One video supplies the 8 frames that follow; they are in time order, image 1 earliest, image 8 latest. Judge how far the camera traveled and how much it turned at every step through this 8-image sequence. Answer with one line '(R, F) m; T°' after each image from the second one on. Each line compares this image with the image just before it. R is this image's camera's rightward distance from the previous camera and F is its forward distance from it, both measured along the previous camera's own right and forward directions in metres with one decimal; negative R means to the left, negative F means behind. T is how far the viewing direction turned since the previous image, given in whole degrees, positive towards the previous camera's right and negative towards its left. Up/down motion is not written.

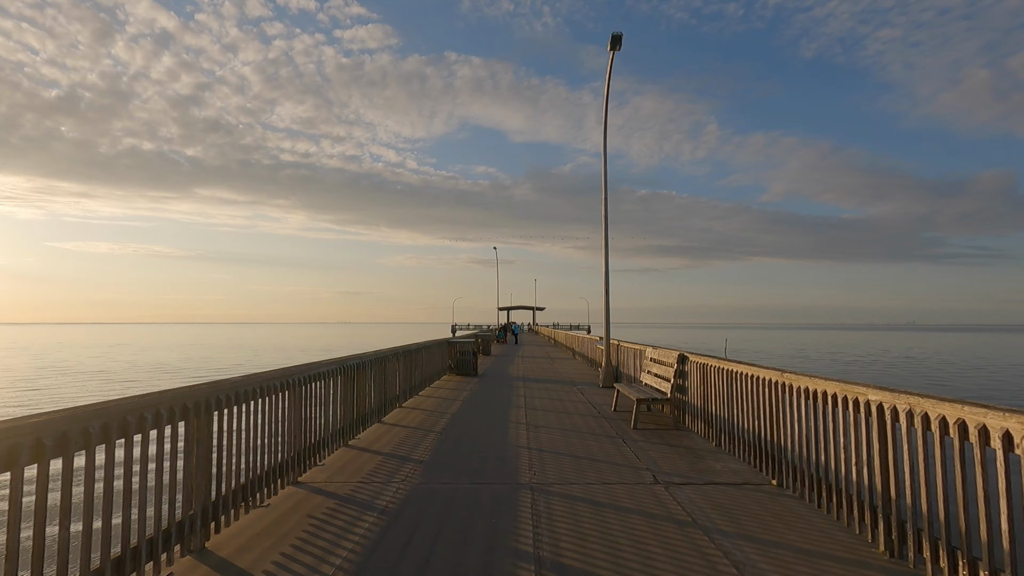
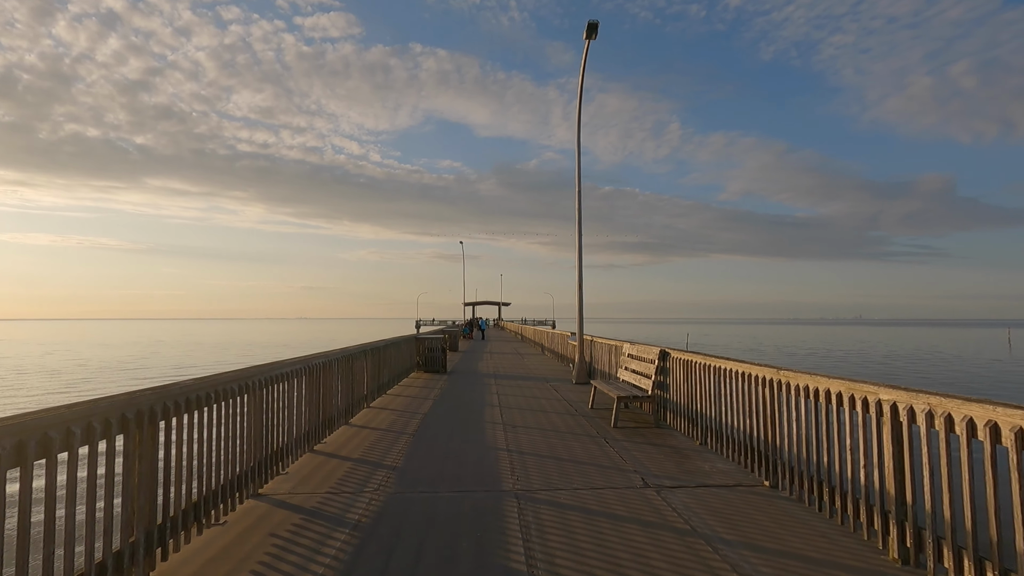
(-0.2, +0.4) m; +4°
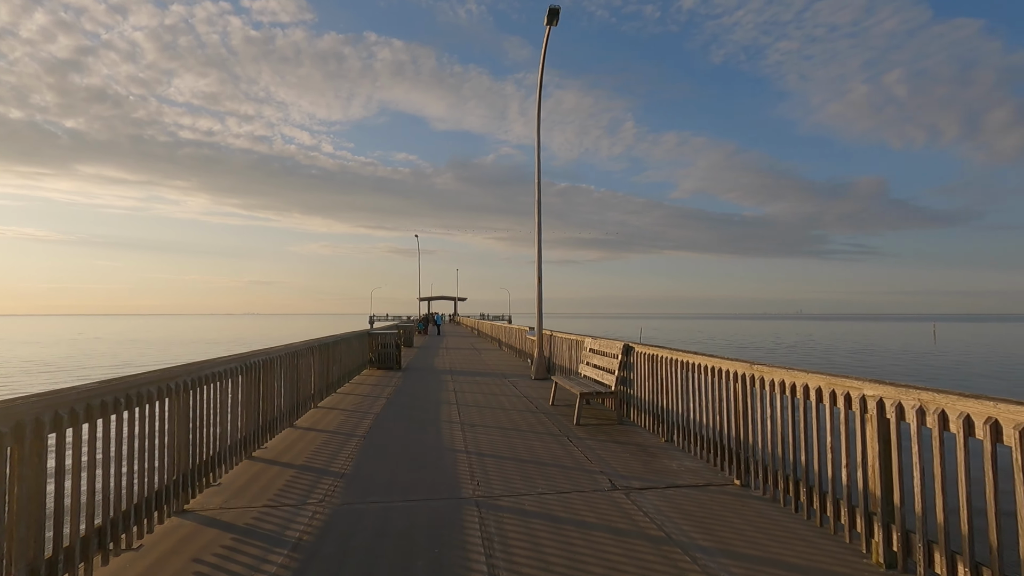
(0.0, +0.4) m; +5°
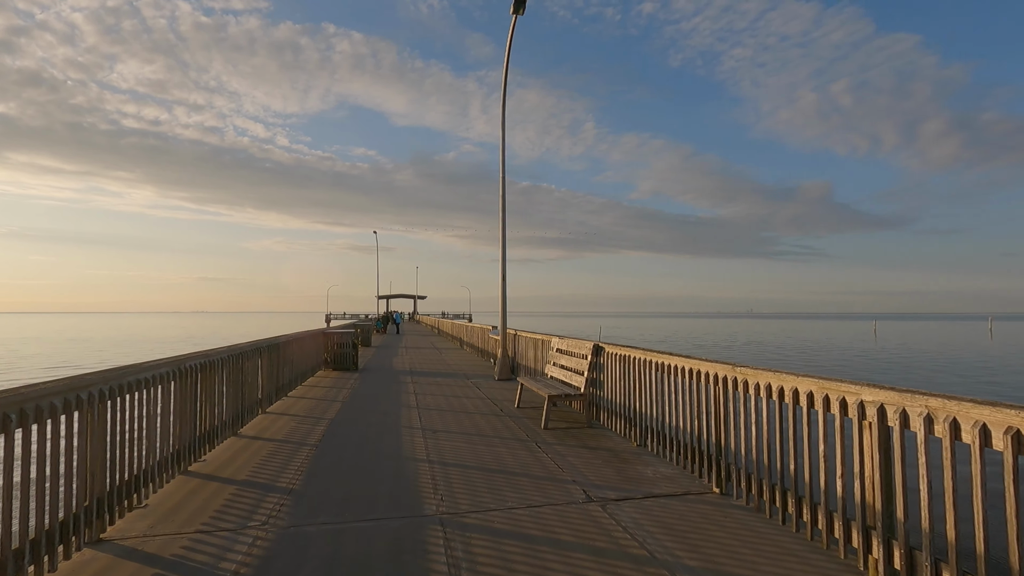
(-0.1, +0.4) m; +4°
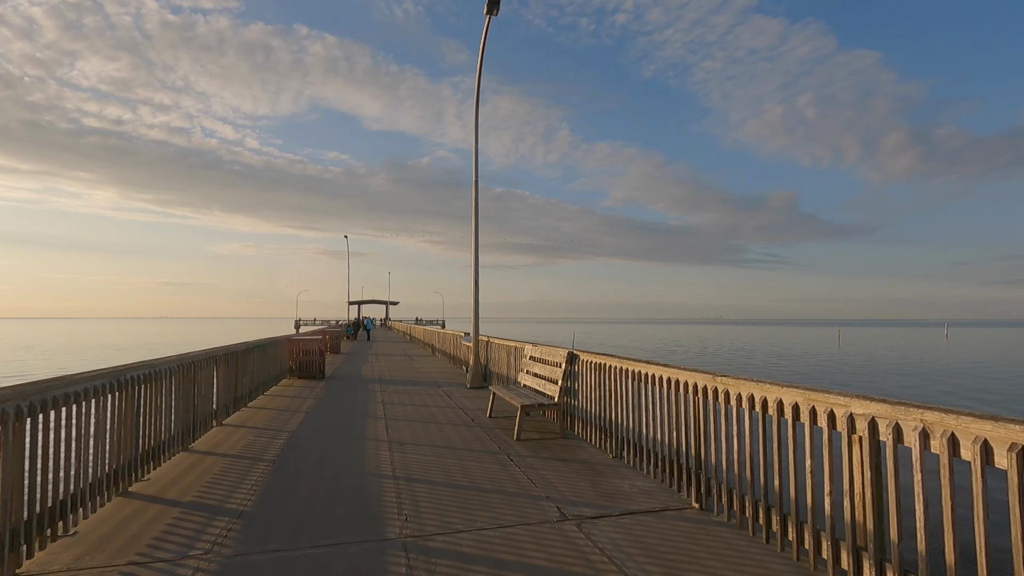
(0.0, +0.3) m; +3°
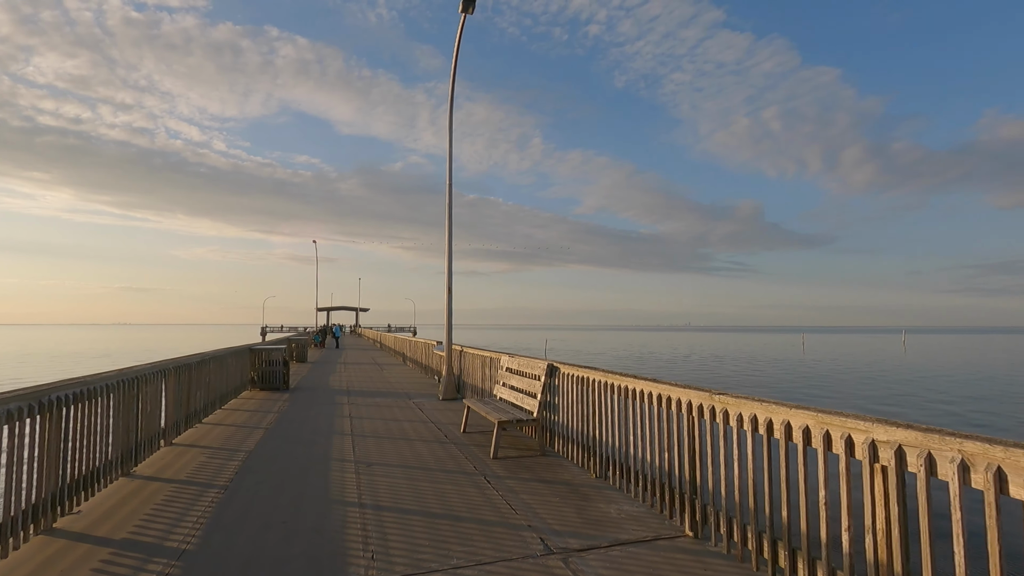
(-0.1, +0.4) m; +3°
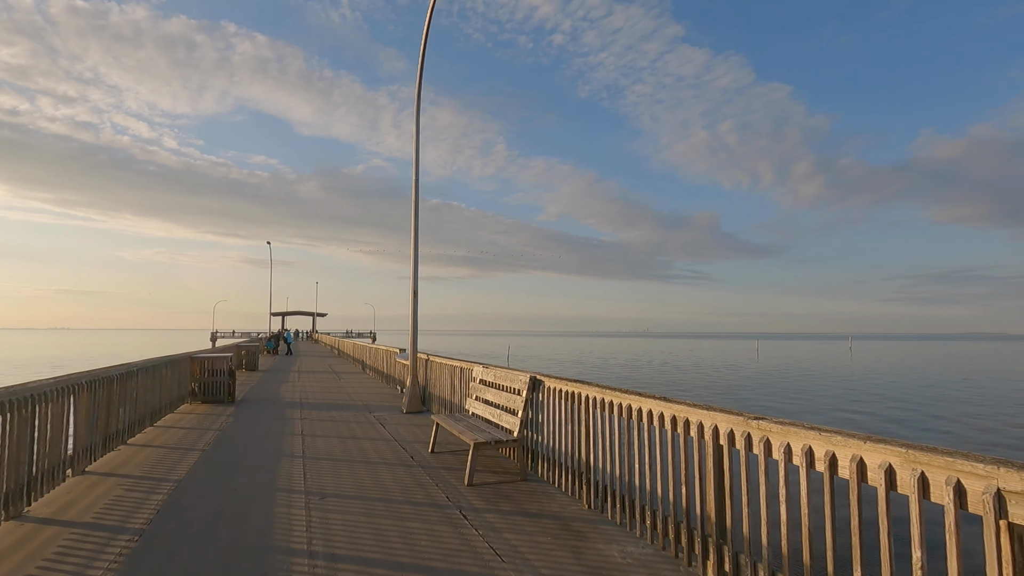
(-0.2, +0.9) m; +4°
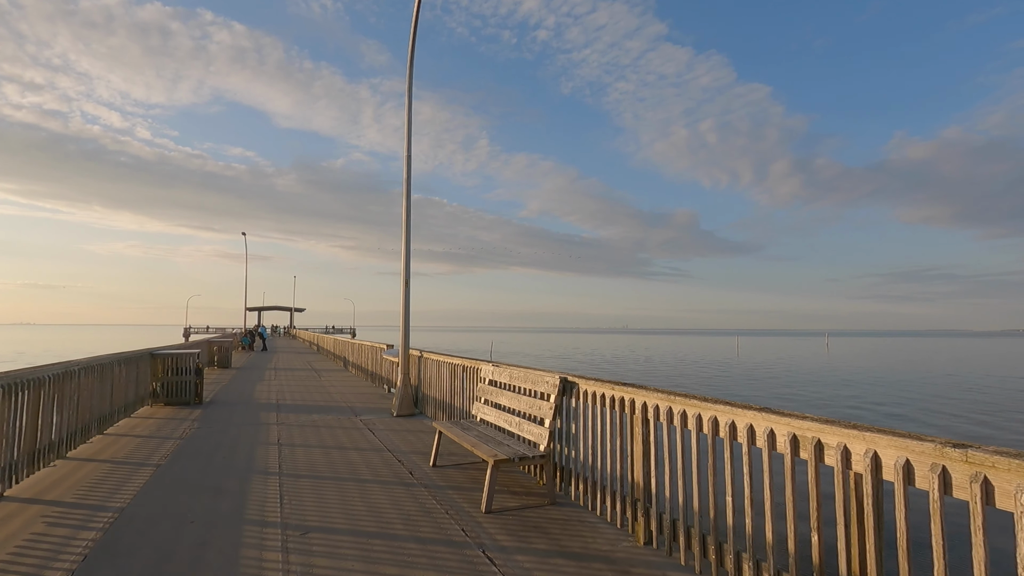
(-0.5, +1.2) m; +2°
